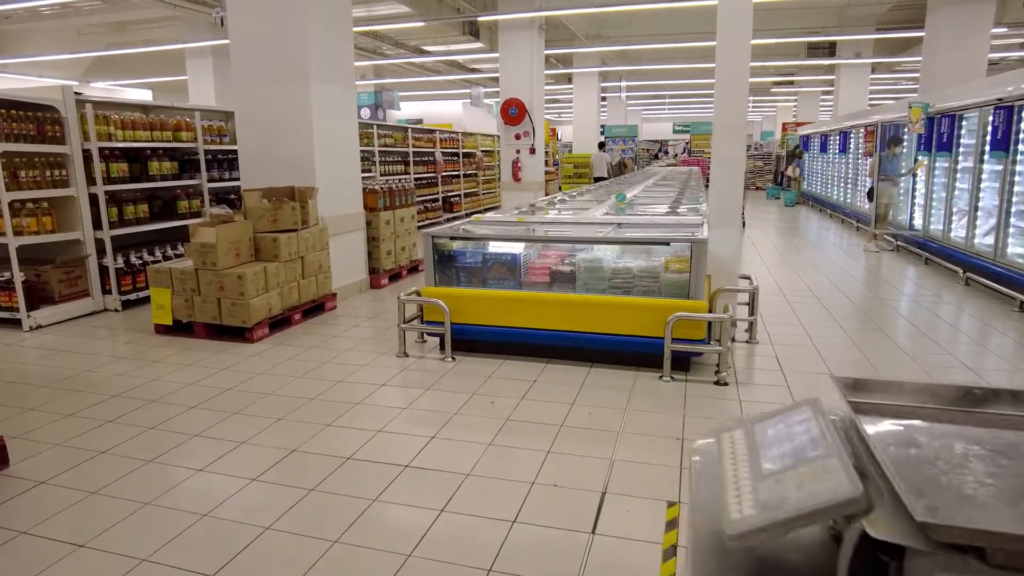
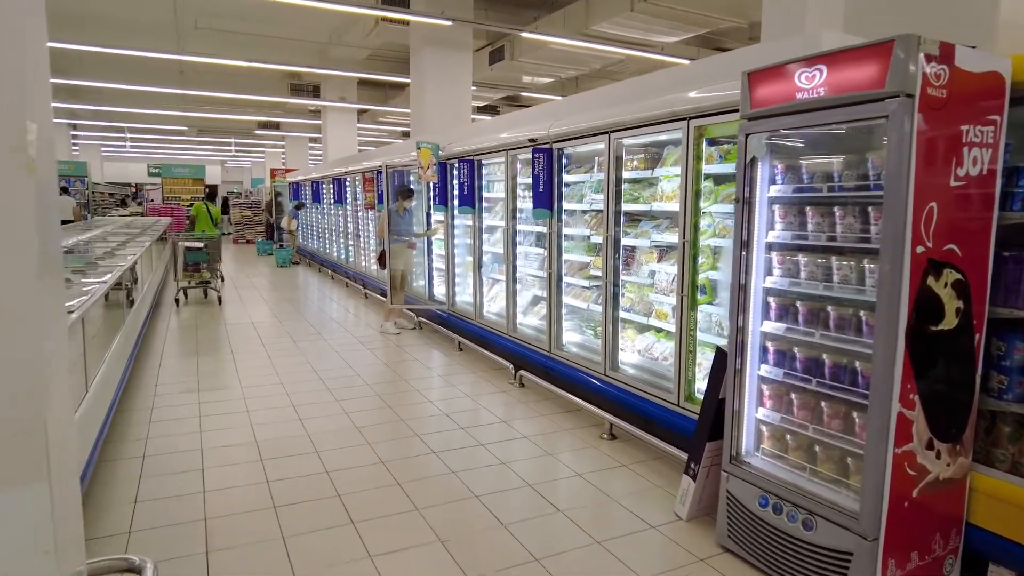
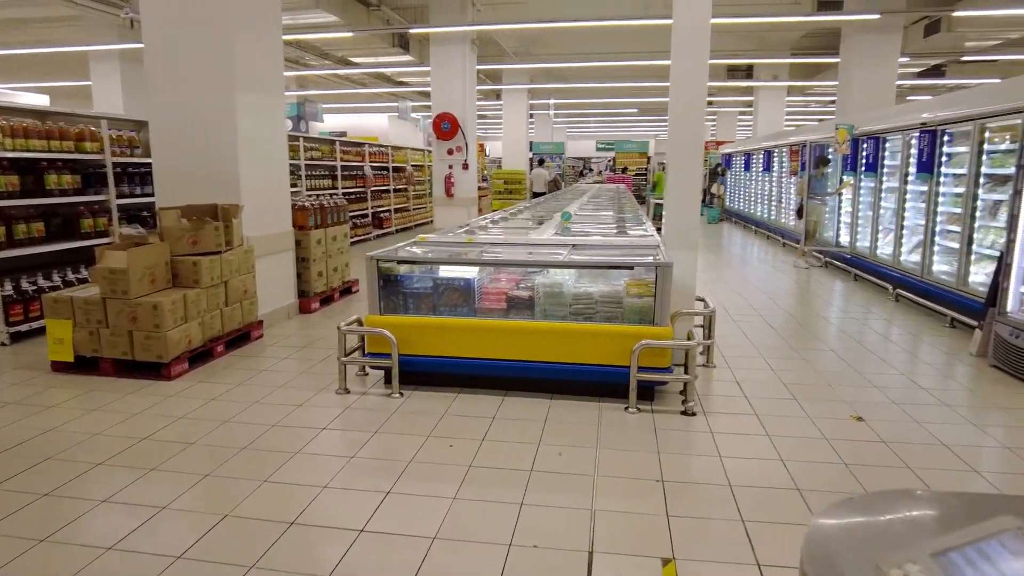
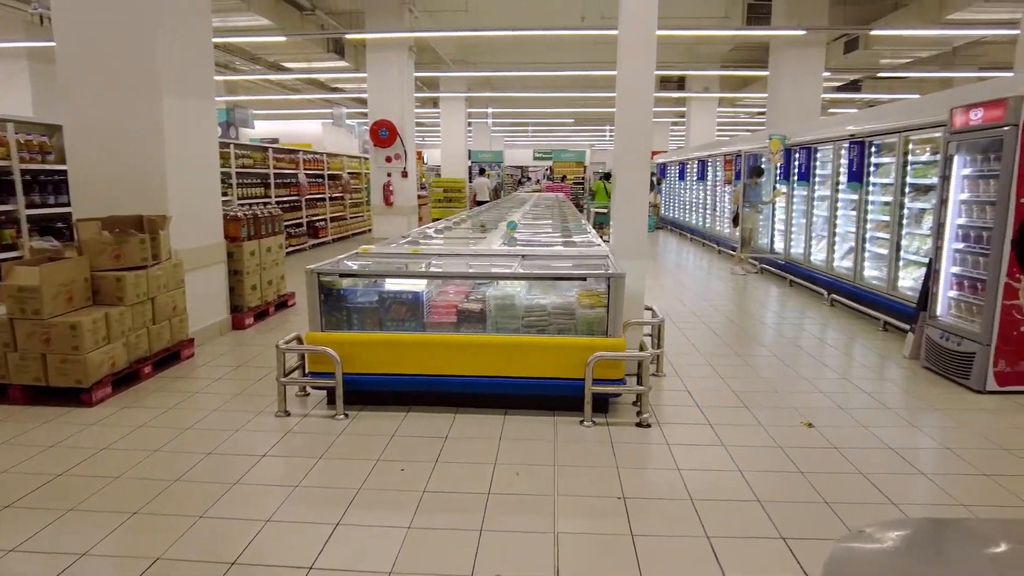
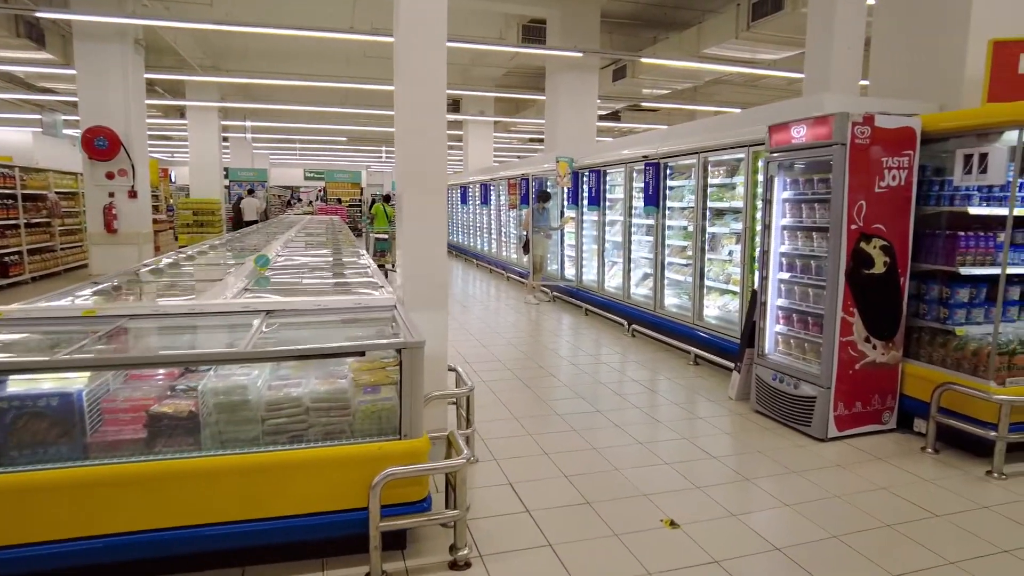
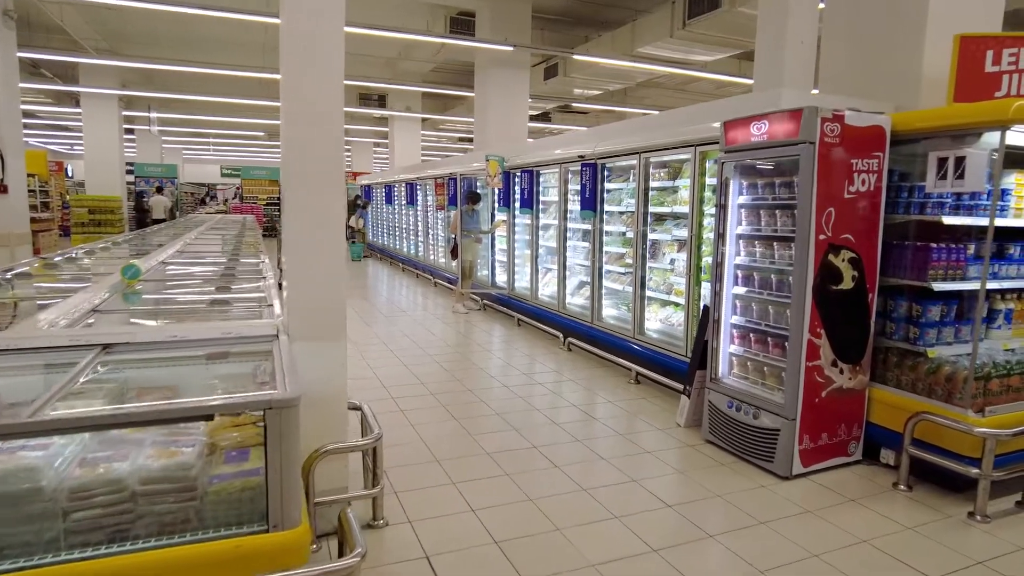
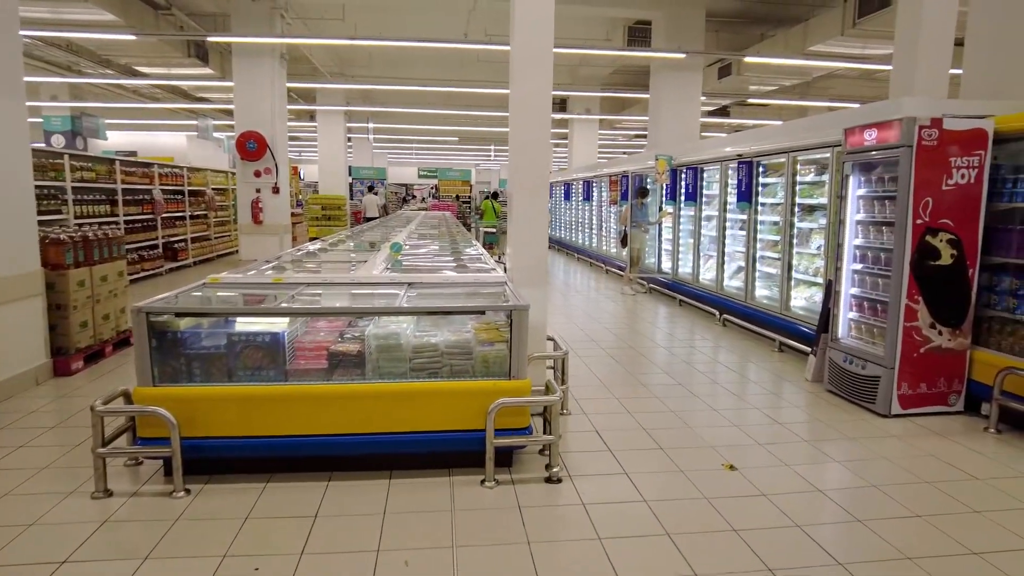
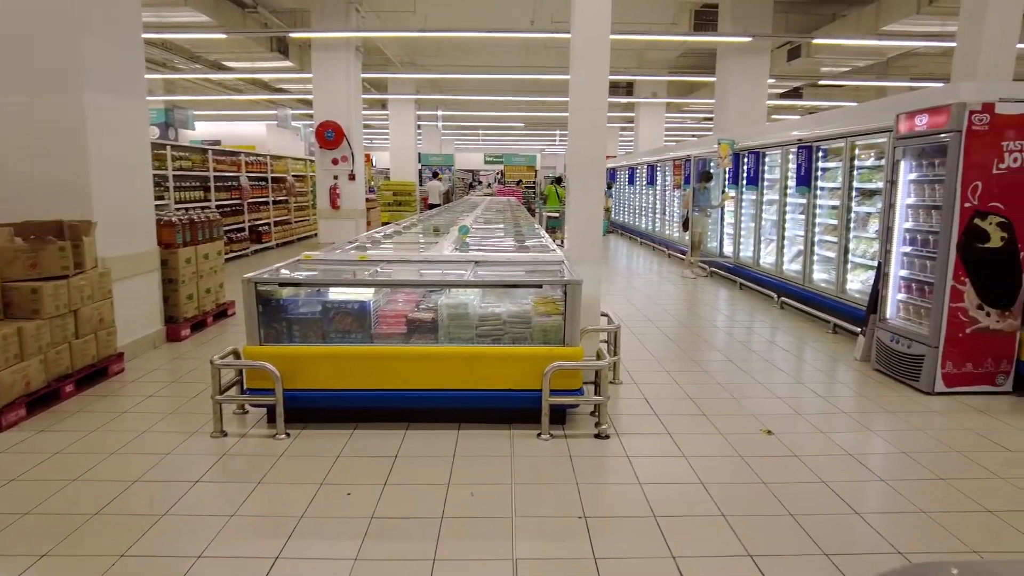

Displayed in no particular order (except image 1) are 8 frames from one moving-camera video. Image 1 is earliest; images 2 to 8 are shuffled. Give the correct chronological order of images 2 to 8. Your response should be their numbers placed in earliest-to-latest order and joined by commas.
3, 4, 8, 7, 5, 6, 2
